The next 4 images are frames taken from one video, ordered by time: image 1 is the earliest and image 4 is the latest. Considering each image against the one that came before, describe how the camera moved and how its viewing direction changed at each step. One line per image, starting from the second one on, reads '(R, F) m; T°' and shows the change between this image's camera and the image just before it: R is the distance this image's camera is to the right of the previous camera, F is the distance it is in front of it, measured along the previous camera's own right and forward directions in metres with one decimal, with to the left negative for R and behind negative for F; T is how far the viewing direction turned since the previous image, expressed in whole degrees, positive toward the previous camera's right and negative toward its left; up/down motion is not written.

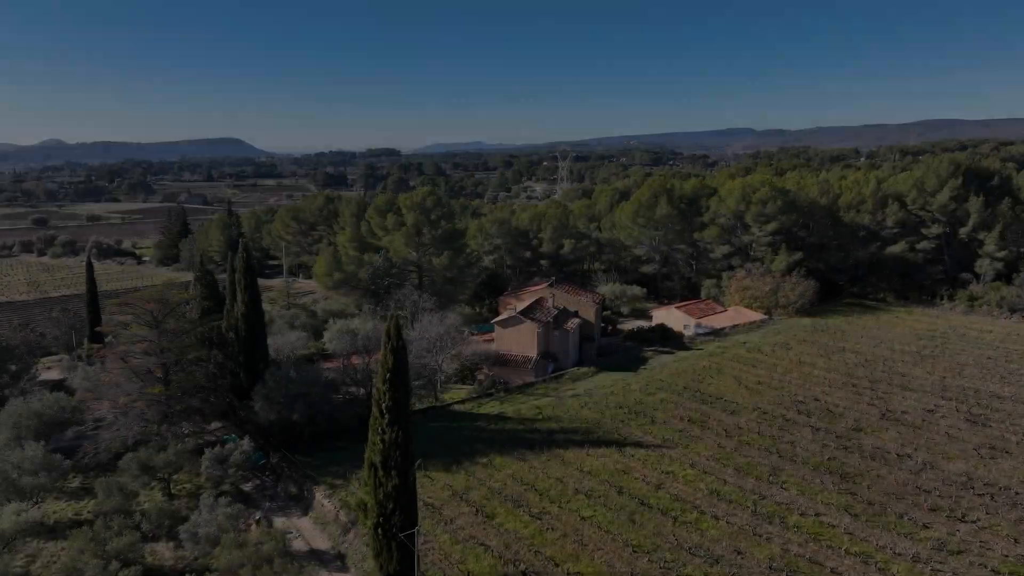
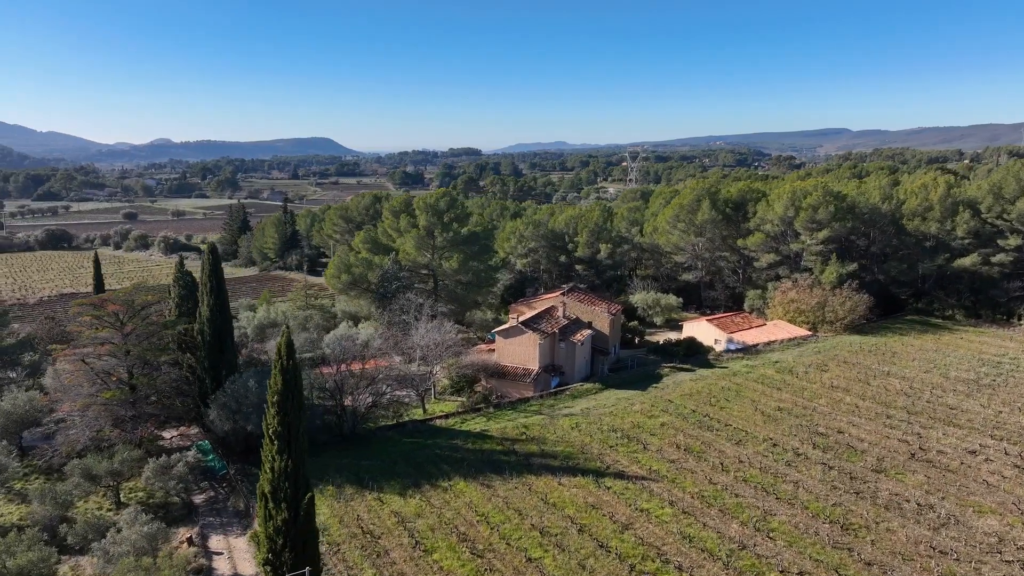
(+2.0, +1.0) m; -5°
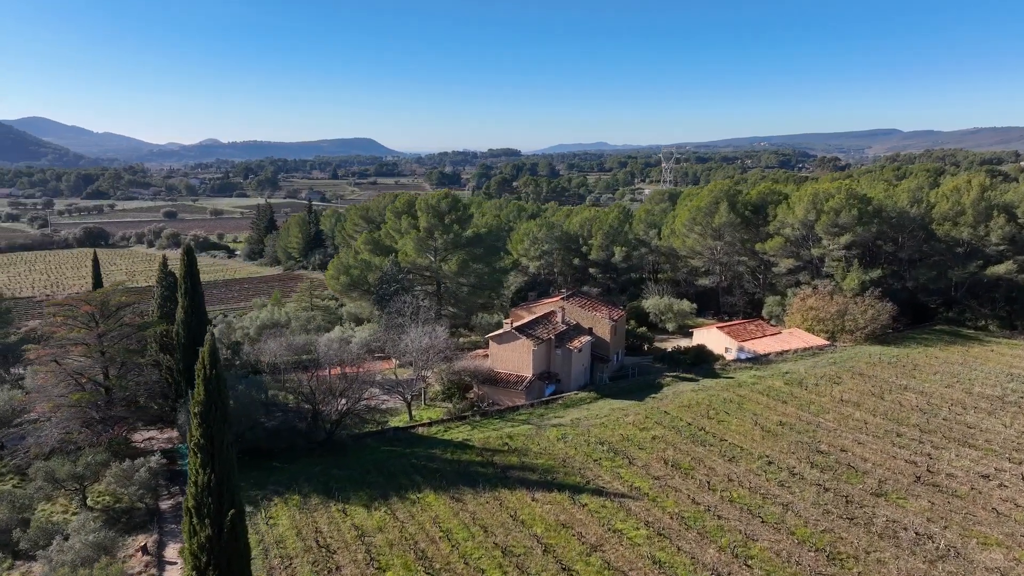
(+1.2, +0.5) m; -2°
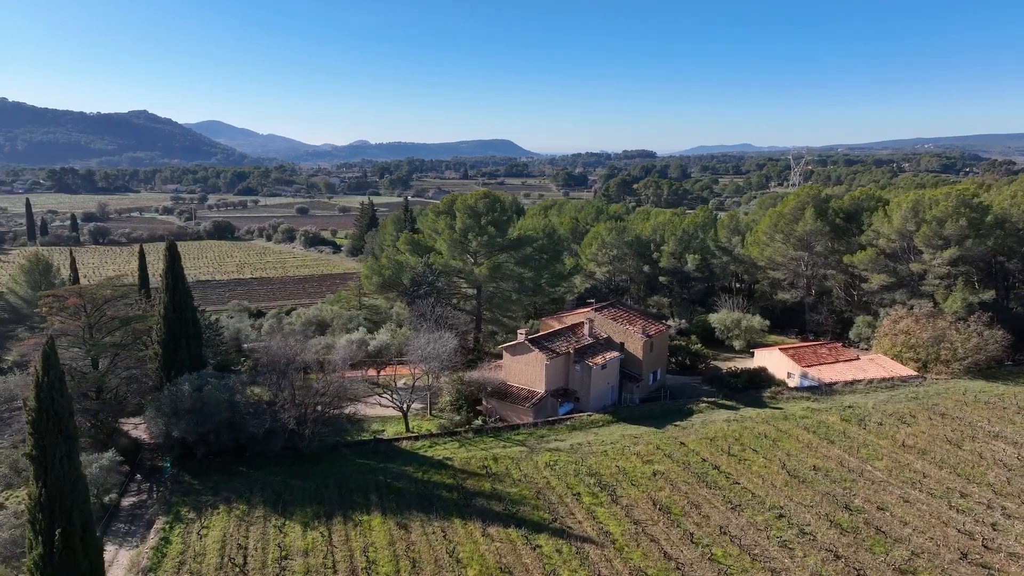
(+3.0, +1.1) m; -9°
